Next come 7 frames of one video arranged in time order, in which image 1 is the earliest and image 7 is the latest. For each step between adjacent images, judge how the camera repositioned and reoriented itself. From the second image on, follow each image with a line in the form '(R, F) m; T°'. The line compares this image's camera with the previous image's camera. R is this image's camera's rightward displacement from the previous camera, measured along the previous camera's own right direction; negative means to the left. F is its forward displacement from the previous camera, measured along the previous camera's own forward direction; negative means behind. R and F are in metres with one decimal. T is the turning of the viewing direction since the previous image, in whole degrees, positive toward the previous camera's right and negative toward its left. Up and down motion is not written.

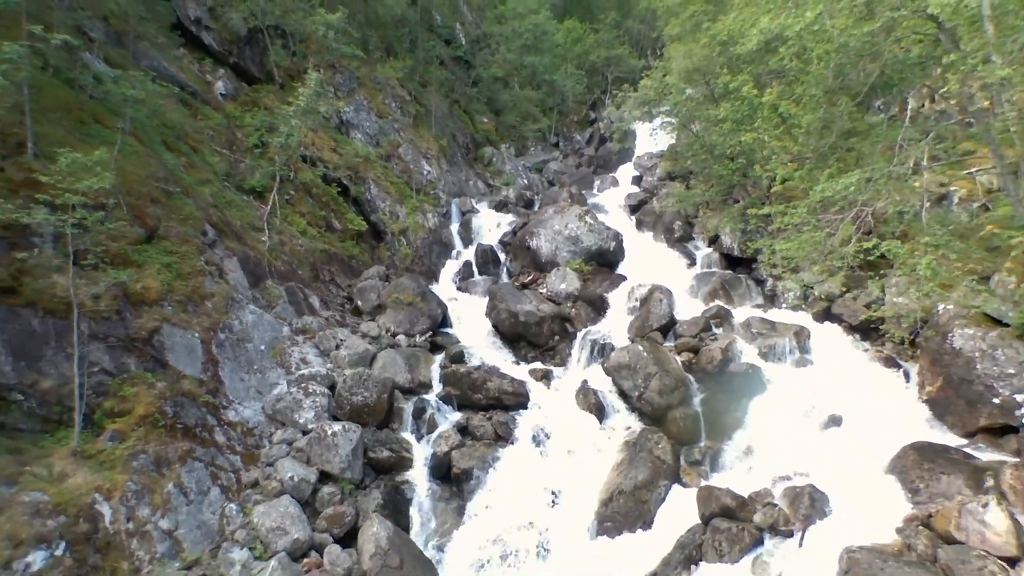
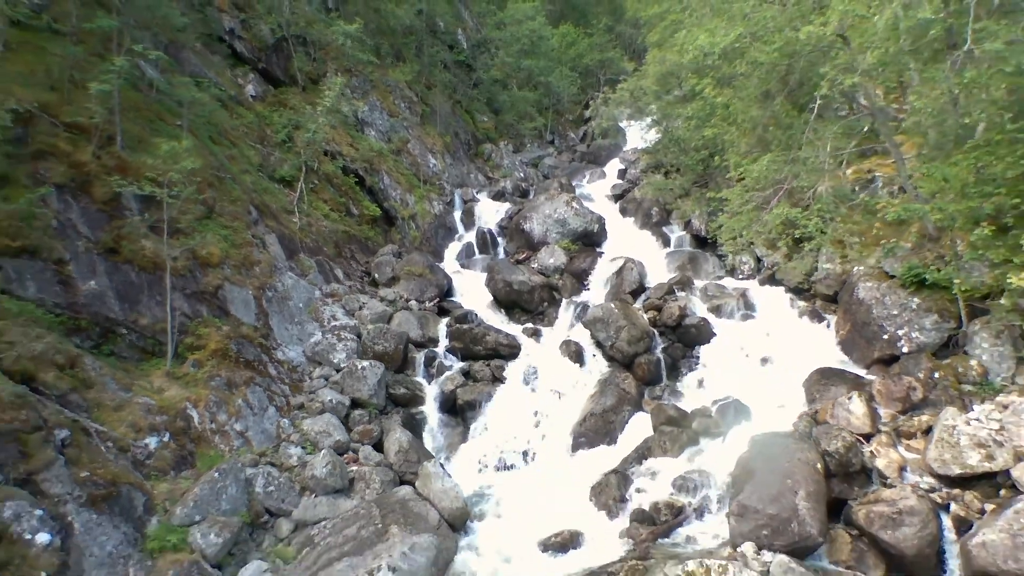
(+0.2, -2.6) m; 0°
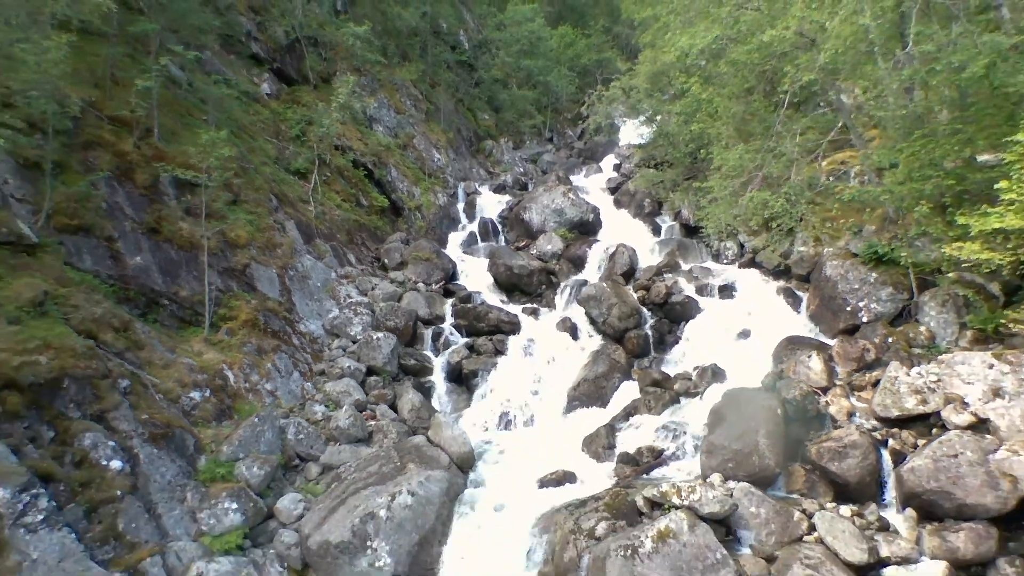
(0.0, -1.4) m; 0°
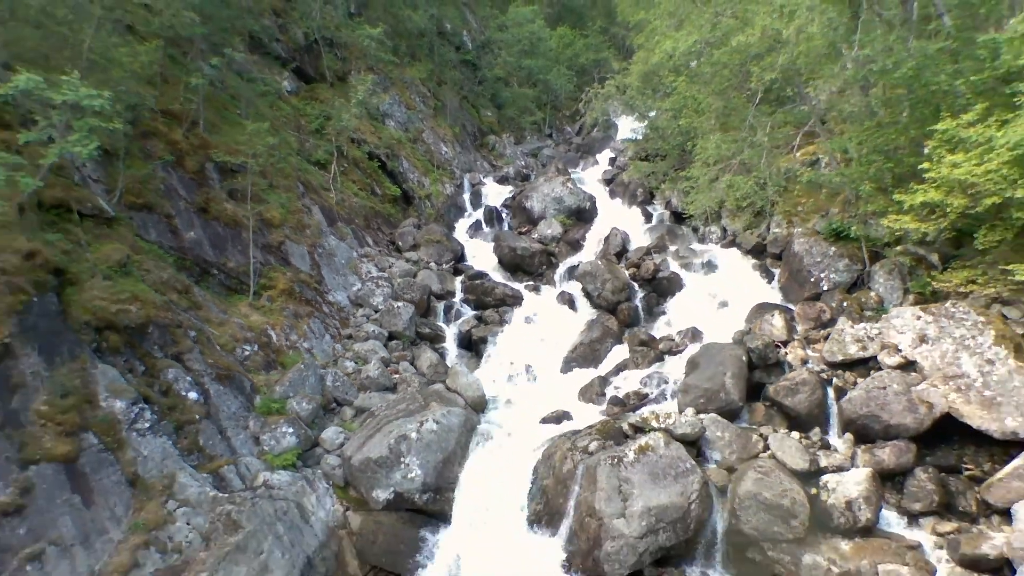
(-0.2, -1.9) m; 0°
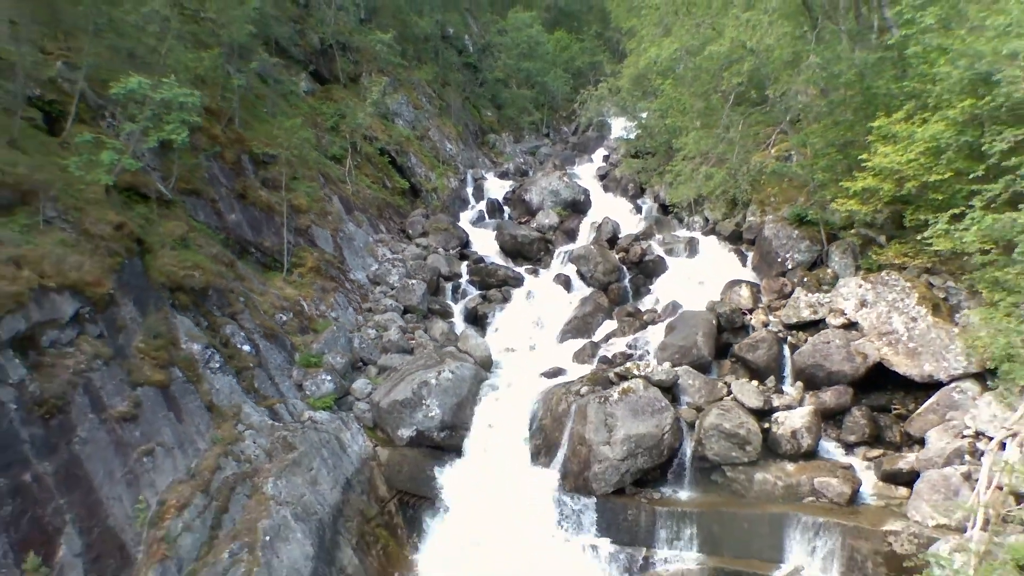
(-0.2, -2.0) m; 0°
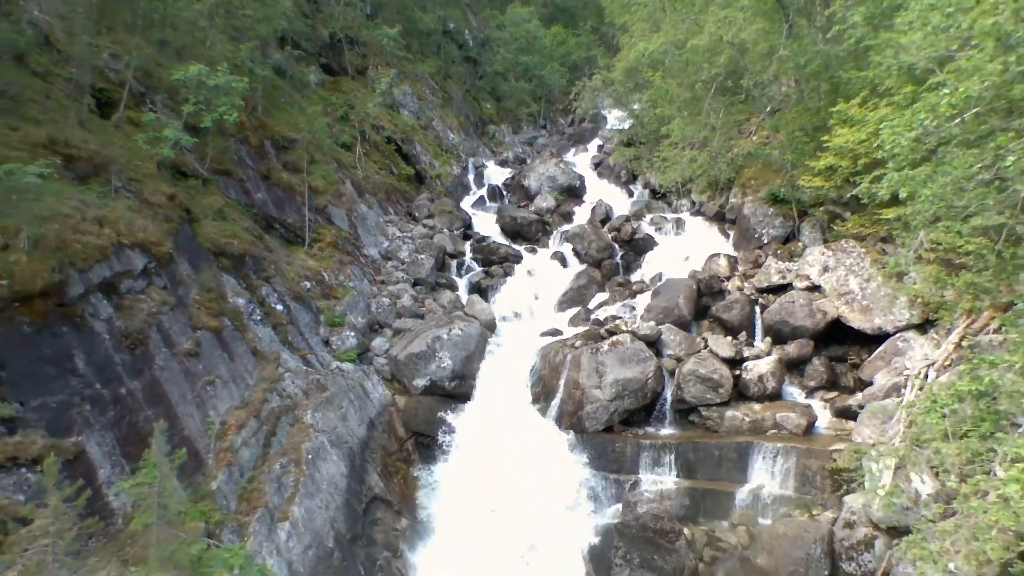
(-0.1, -1.7) m; 0°
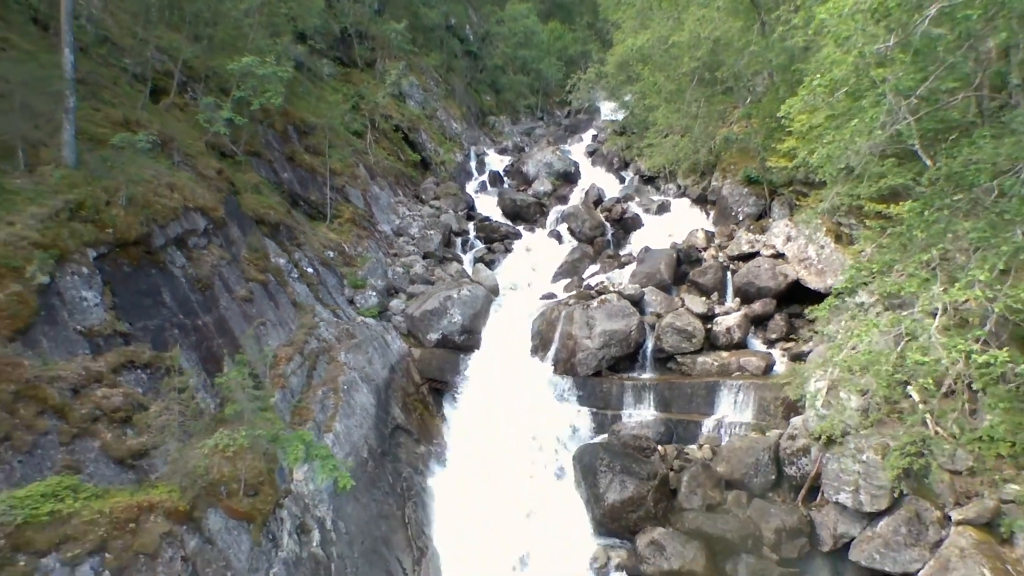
(-0.1, -2.1) m; 0°
